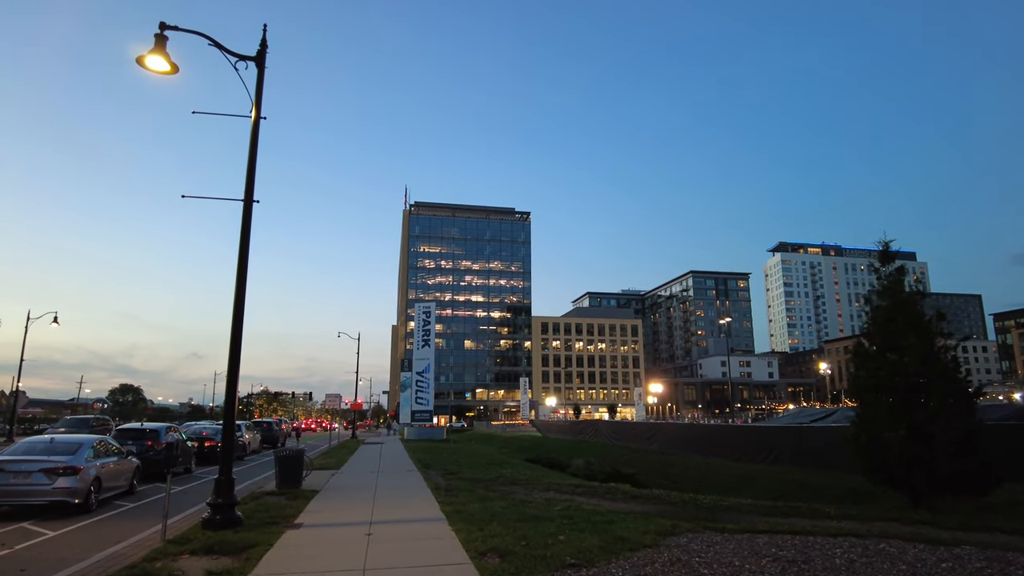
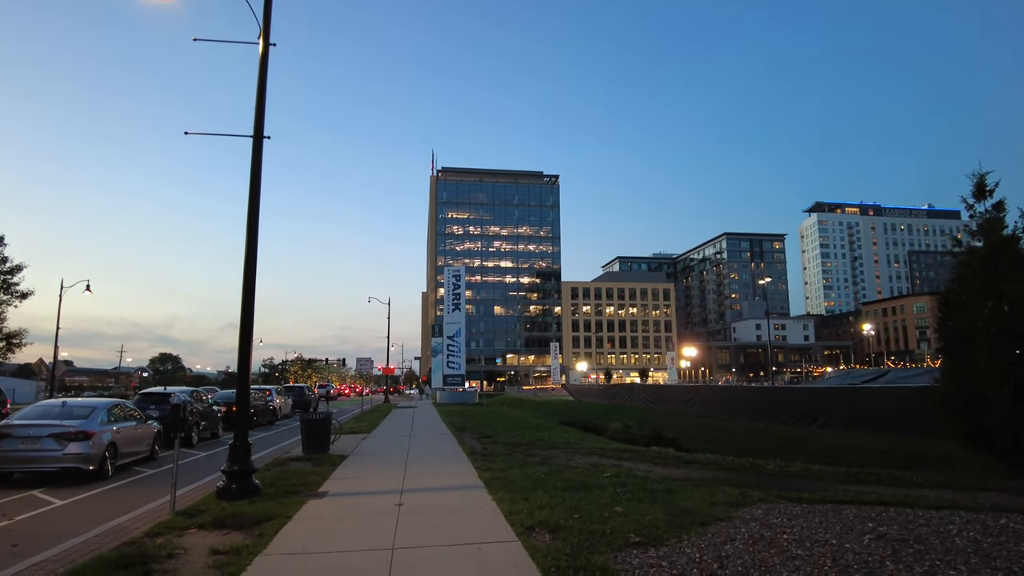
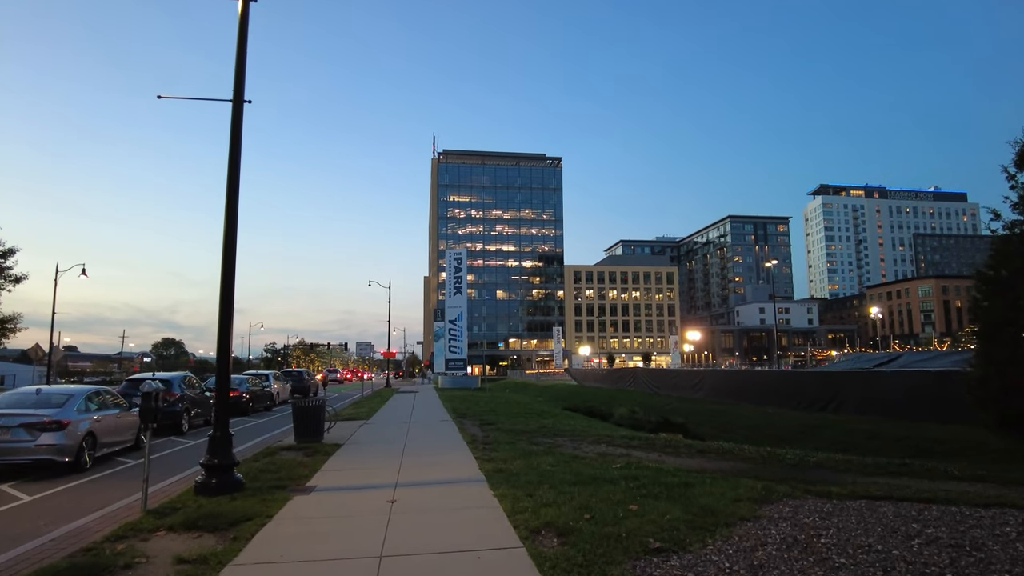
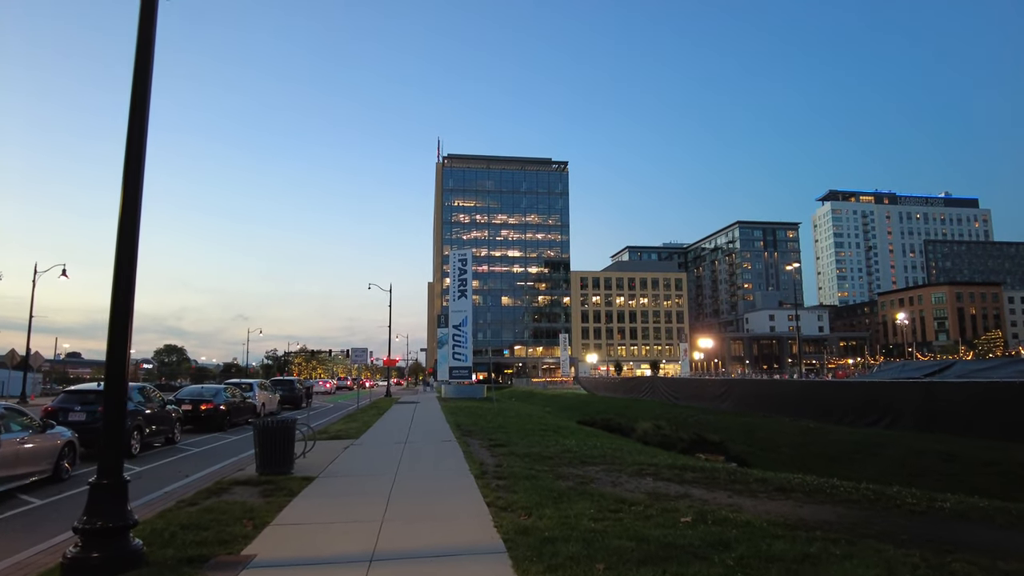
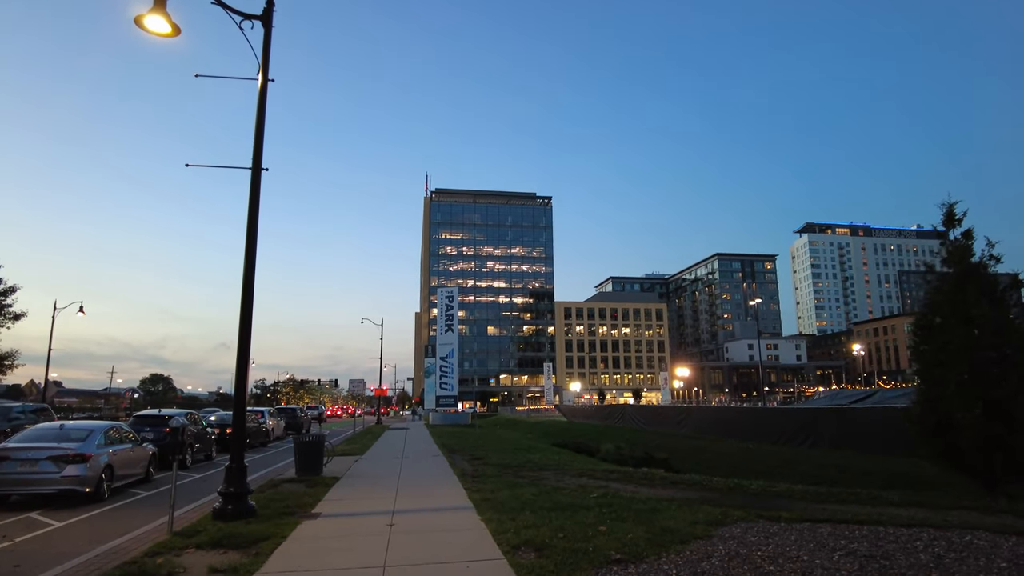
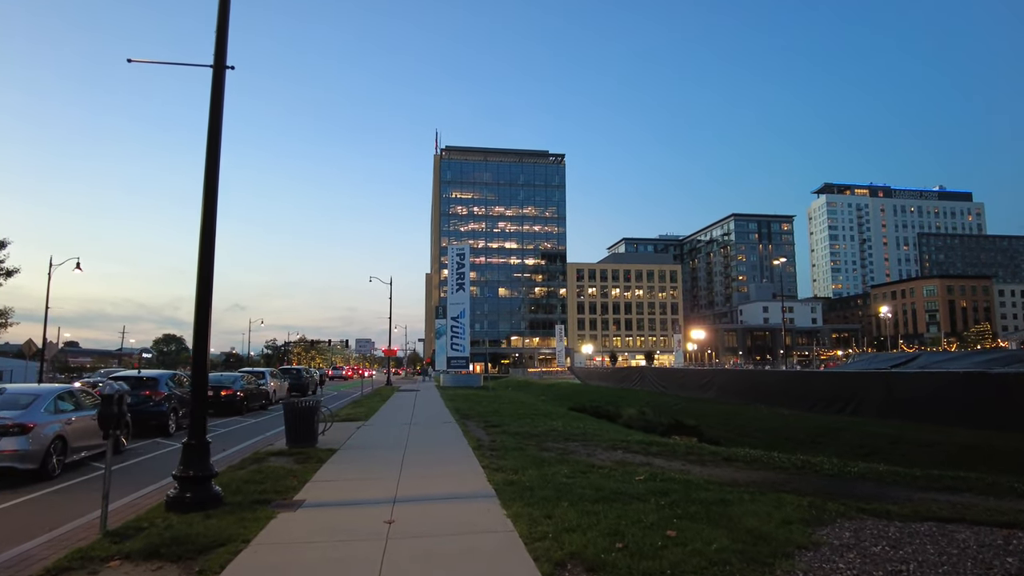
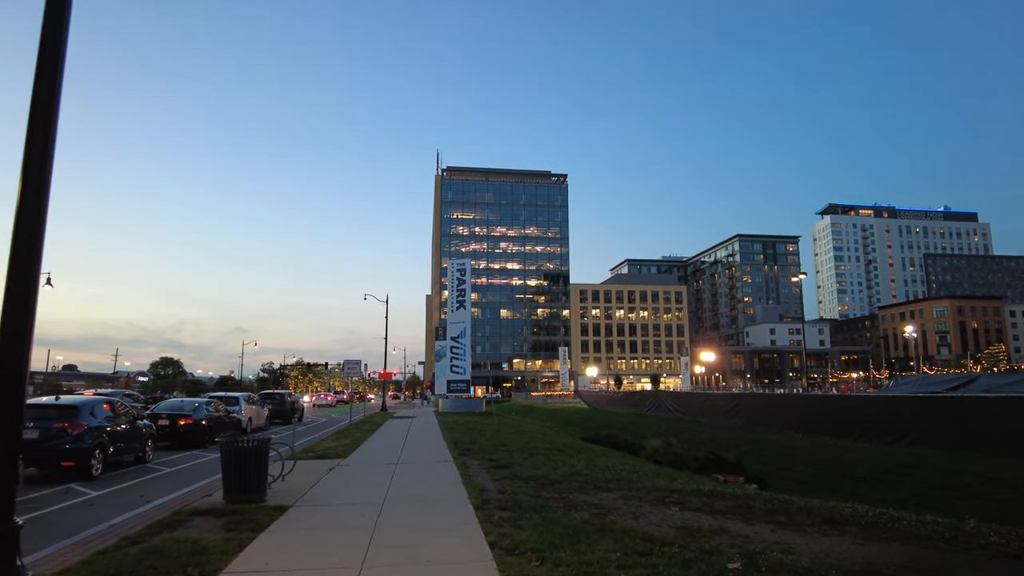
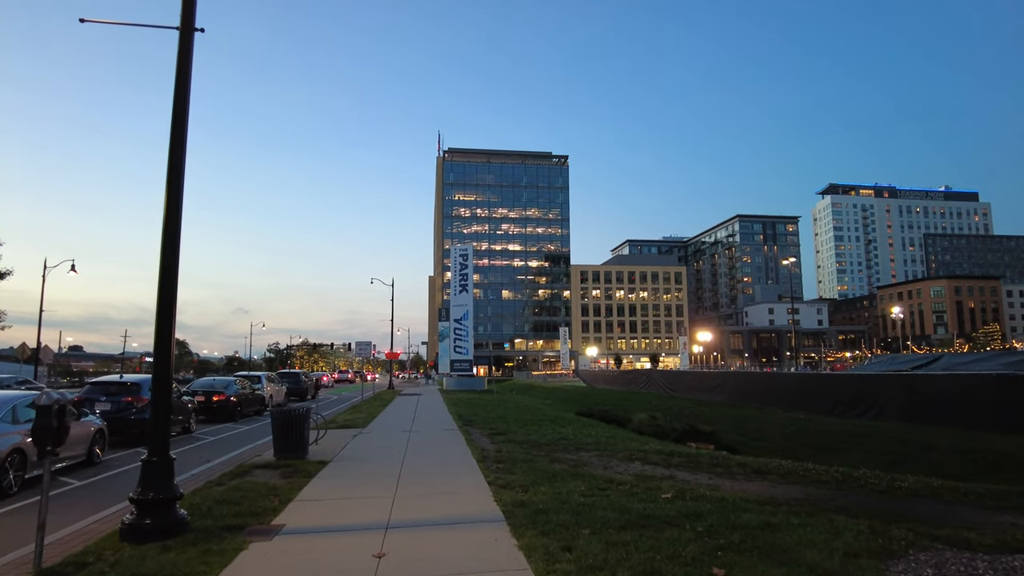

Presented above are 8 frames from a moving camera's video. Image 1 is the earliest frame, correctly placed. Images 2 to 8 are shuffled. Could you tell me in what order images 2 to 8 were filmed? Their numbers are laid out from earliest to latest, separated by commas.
5, 2, 3, 6, 8, 4, 7
